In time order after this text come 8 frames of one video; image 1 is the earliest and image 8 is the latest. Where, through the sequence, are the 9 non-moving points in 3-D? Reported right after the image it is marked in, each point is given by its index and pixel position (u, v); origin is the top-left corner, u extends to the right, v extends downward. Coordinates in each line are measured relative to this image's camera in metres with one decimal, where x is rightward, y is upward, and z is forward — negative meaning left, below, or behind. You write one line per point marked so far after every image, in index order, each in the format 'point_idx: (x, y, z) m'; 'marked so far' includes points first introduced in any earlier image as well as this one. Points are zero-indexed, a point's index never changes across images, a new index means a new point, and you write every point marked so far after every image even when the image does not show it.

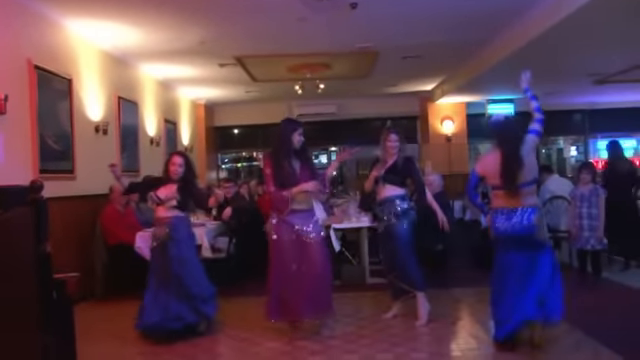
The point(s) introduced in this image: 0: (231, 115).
0: (-2.0, +1.3, +12.0) m
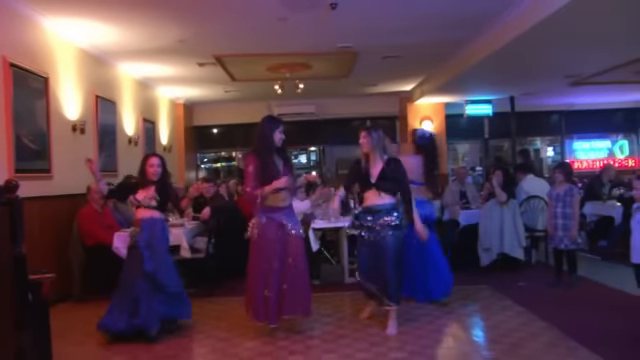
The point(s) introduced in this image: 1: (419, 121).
0: (-2.2, +1.3, +12.0) m
1: (+1.9, +1.1, +11.4) m
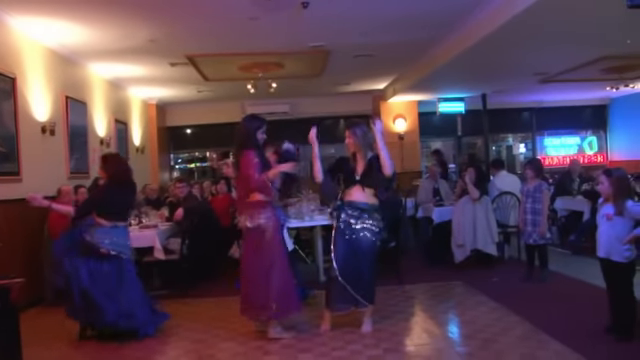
0: (-2.7, +1.3, +11.9) m
1: (+1.5, +1.2, +11.5) m
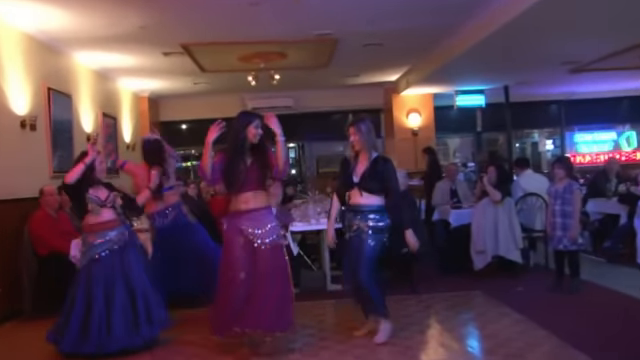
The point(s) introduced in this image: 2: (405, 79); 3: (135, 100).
0: (-2.6, +1.3, +11.3) m
1: (+1.5, +1.2, +10.9) m
2: (+1.3, +1.5, +9.1) m
3: (-2.9, +1.2, +9.8) m
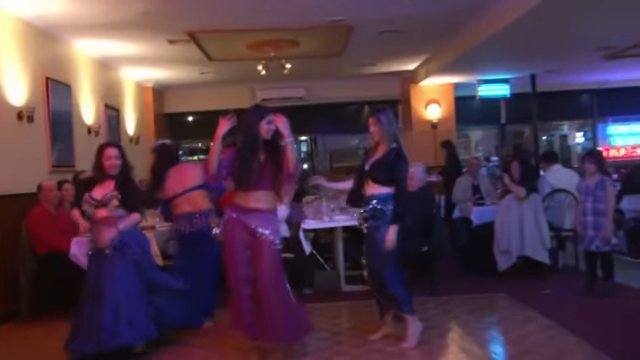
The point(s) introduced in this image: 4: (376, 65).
0: (-2.4, +1.4, +11.0) m
1: (+1.8, +1.3, +10.5) m
2: (+1.4, +1.5, +8.7) m
3: (-2.7, +1.3, +9.5) m
4: (+0.8, +1.6, +8.6) m
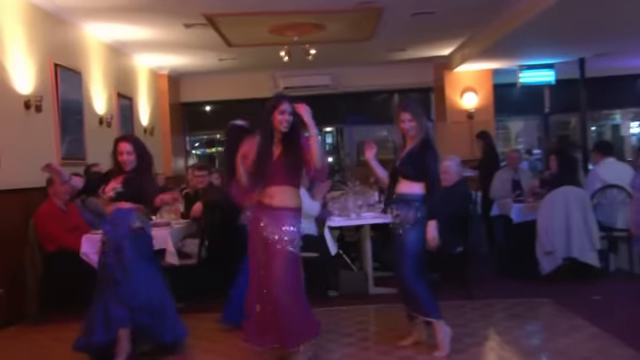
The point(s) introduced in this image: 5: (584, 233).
0: (-1.9, +1.5, +10.6) m
1: (+2.2, +1.3, +9.9) m
2: (+1.8, +1.6, +8.2) m
3: (-2.3, +1.4, +9.1) m
4: (+1.1, +1.6, +8.1) m
5: (+2.3, -0.5, +5.4) m
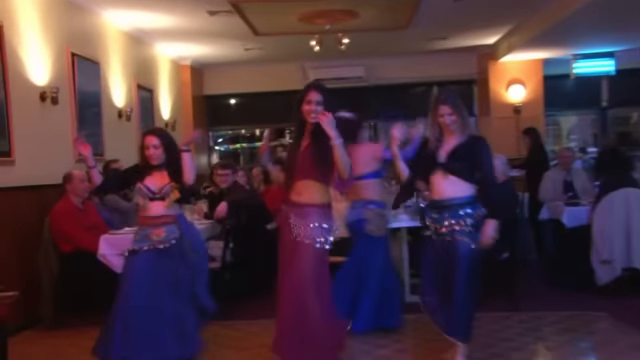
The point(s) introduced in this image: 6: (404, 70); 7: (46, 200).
0: (-1.4, +1.5, +10.3) m
1: (+2.7, +1.3, +9.4) m
2: (+2.2, +1.6, +7.6) m
3: (-1.9, +1.4, +8.8) m
4: (+1.5, +1.6, +7.6) m
5: (+2.5, -0.5, +4.8) m
6: (+1.3, +1.7, +10.1) m
7: (-2.3, -0.2, +5.3) m
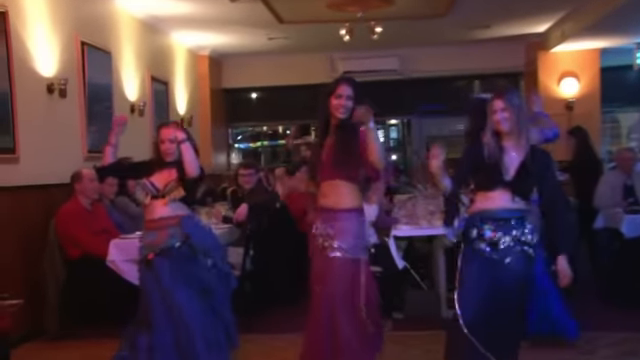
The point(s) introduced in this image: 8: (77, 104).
0: (-0.9, +1.5, +9.9) m
1: (+3.1, +1.3, +8.8) m
2: (+2.5, +1.6, +7.0) m
3: (-1.5, +1.4, +8.4) m
4: (+1.9, +1.6, +7.0) m
5: (+2.7, -0.5, +4.2) m
6: (+1.8, +1.6, +9.5) m
7: (-2.1, -0.2, +4.9) m
8: (-1.9, +0.6, +5.0) m
